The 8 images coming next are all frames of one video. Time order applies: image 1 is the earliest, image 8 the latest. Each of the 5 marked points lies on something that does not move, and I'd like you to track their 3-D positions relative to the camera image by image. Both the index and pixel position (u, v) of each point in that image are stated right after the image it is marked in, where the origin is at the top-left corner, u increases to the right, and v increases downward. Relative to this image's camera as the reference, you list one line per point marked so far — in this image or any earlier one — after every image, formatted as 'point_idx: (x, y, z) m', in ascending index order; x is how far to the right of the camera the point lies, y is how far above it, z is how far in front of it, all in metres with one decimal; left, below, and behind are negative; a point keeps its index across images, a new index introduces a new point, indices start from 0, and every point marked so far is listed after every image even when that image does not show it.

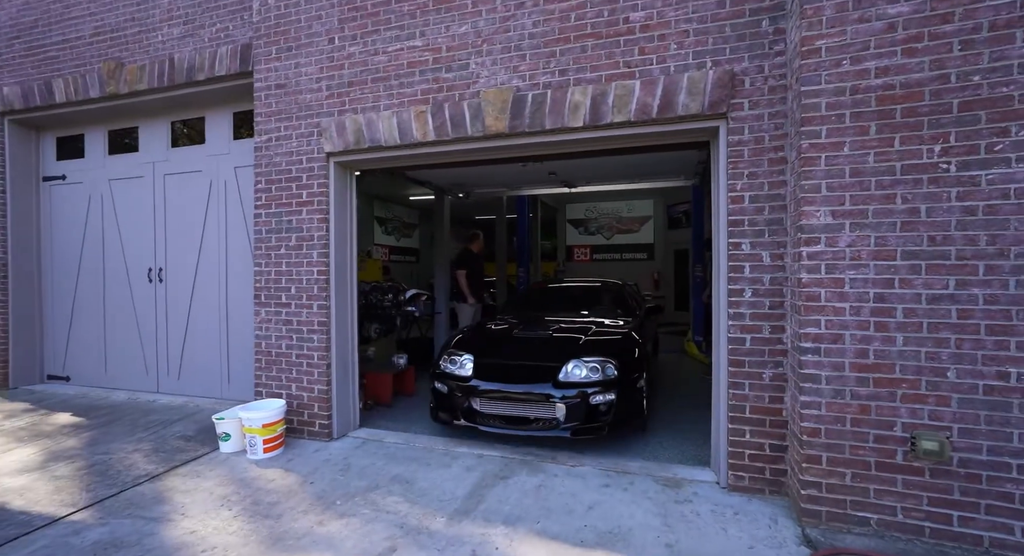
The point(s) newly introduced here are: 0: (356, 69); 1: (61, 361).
0: (-1.3, +1.7, +3.8) m
1: (-5.7, -1.0, +6.0) m
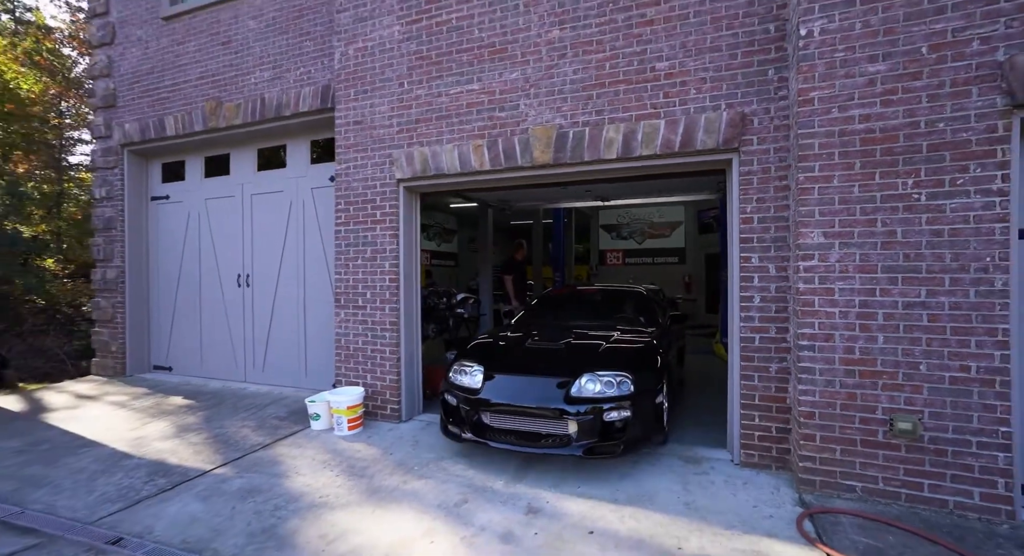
0: (-0.8, +1.6, +4.6) m
1: (-5.1, -1.1, +7.0) m
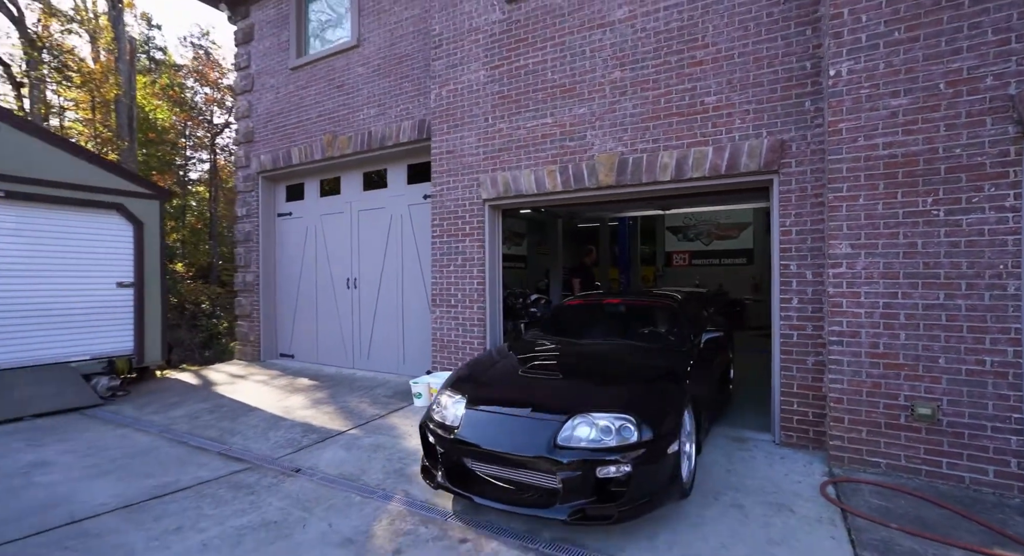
0: (-0.1, +1.6, +5.5) m
1: (-4.0, -1.2, +8.5) m
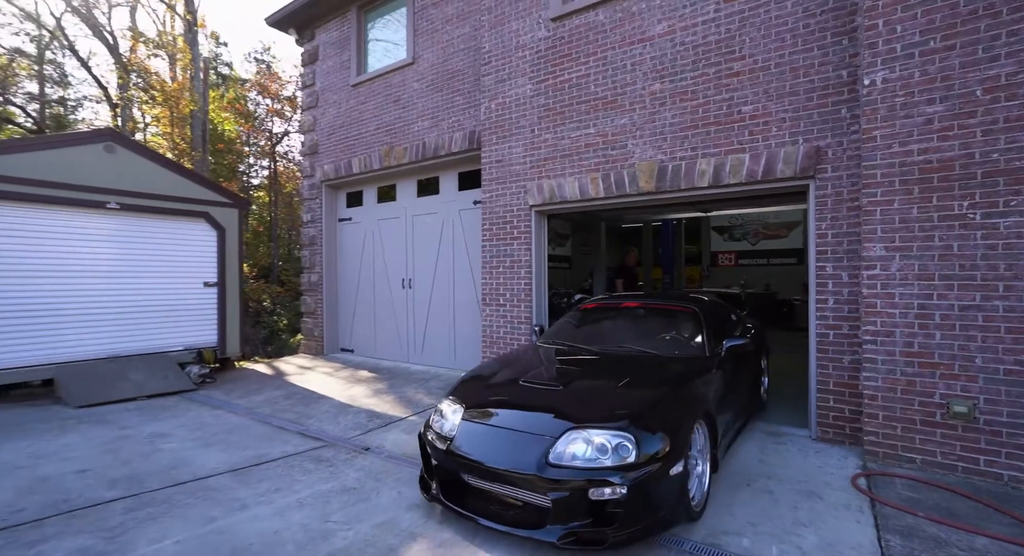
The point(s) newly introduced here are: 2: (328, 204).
0: (+0.5, +1.6, +5.9) m
1: (-3.1, -1.2, +9.2) m
2: (-3.5, +1.4, +9.2) m
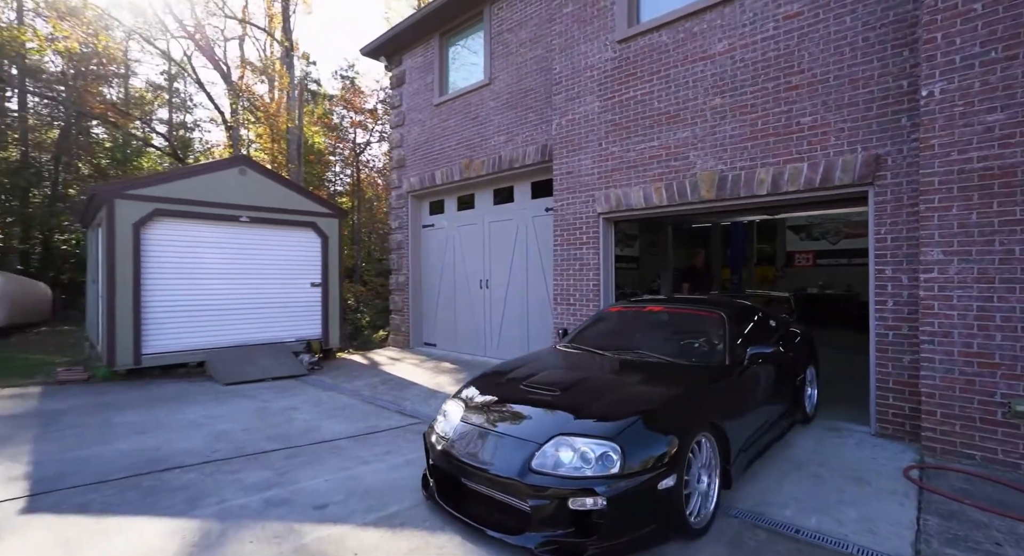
0: (+1.4, +1.5, +6.3) m
1: (-1.7, -1.2, +10.1) m
2: (-2.1, +1.4, +10.2) m
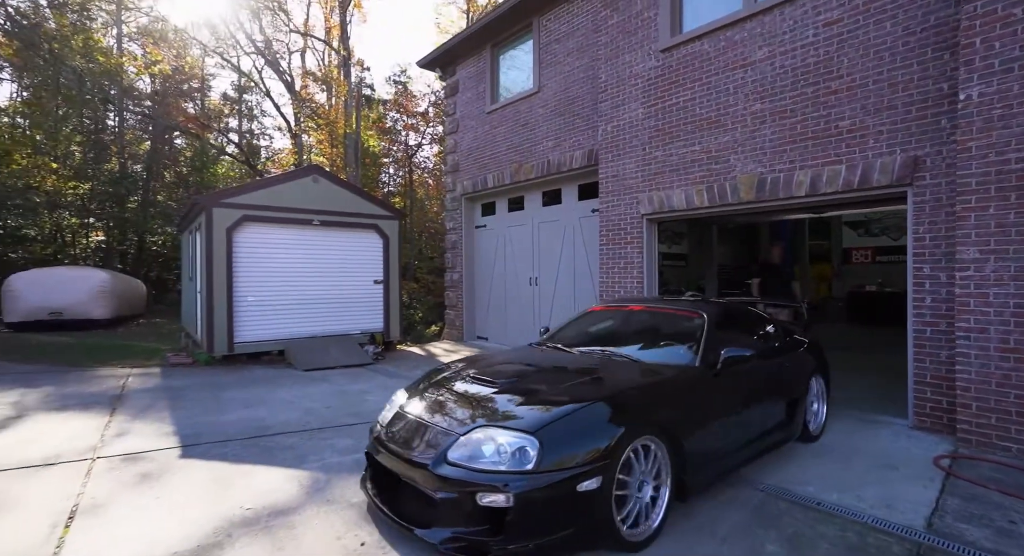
0: (+2.0, +1.6, +6.7) m
1: (-0.7, -1.1, +10.8) m
2: (-1.0, +1.4, +10.9) m
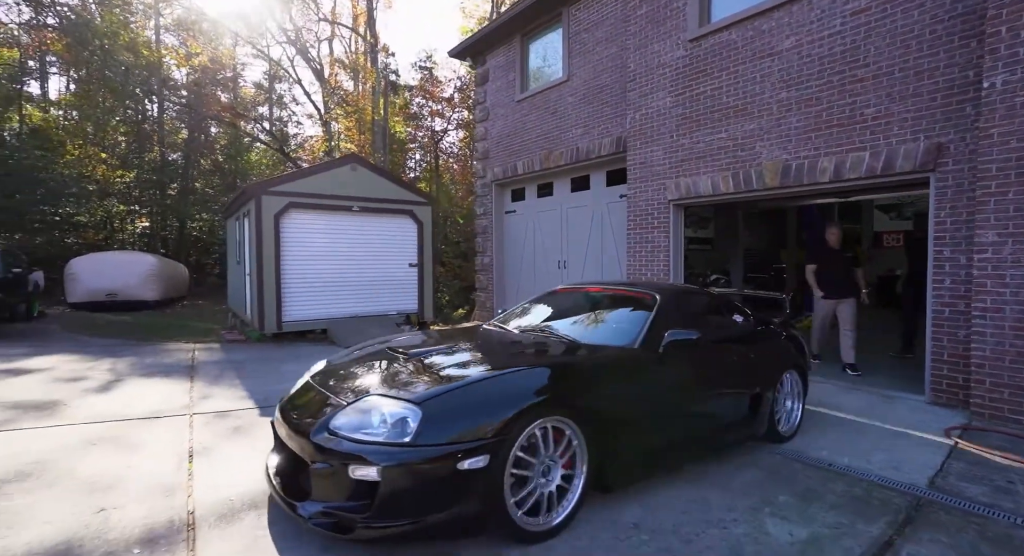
0: (+2.5, +1.8, +6.9) m
1: (0.0, -0.7, +11.2) m
2: (-0.4, +1.8, +11.2) m
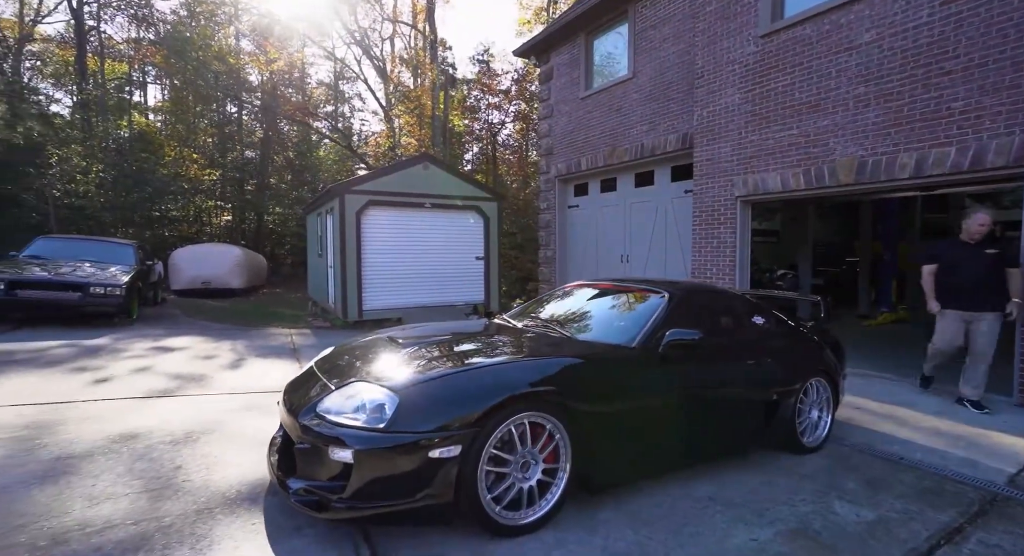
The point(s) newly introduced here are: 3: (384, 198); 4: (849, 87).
0: (+3.5, +1.9, +6.9) m
1: (+1.4, -0.6, +11.5) m
2: (+1.1, +2.0, +11.5) m
3: (-2.5, +1.6, +9.7) m
4: (+4.1, +2.4, +5.9) m
